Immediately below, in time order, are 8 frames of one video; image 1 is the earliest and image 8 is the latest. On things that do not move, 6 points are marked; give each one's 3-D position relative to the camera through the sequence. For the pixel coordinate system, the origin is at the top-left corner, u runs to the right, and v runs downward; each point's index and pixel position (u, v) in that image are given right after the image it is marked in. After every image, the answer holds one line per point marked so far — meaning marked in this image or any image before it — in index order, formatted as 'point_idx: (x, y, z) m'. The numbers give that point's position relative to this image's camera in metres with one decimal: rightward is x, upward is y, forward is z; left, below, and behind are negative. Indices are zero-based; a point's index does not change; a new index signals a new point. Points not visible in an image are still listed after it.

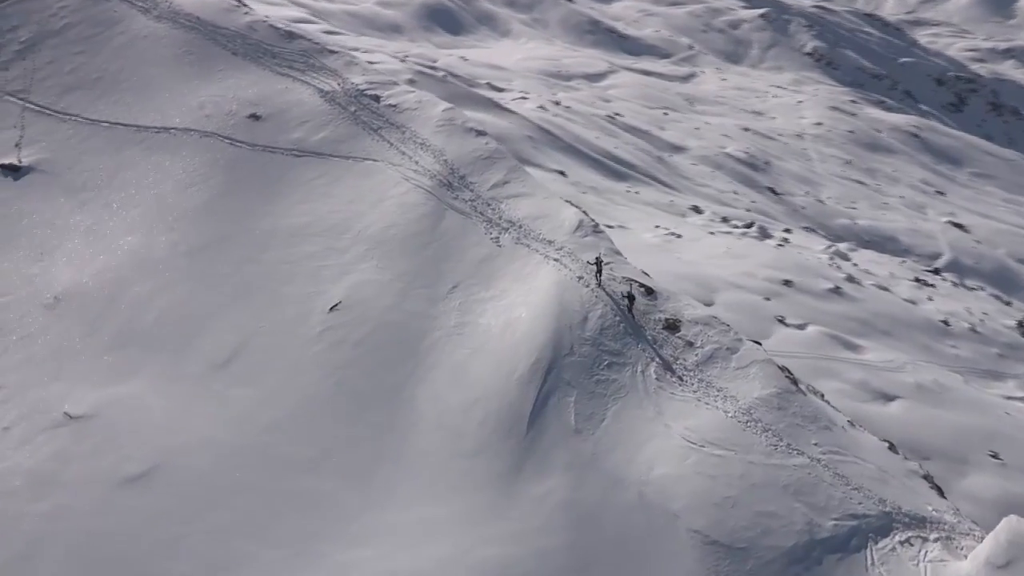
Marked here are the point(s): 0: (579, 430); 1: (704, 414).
0: (+1.0, -2.1, +14.9) m
1: (+3.0, -1.9, +15.3) m
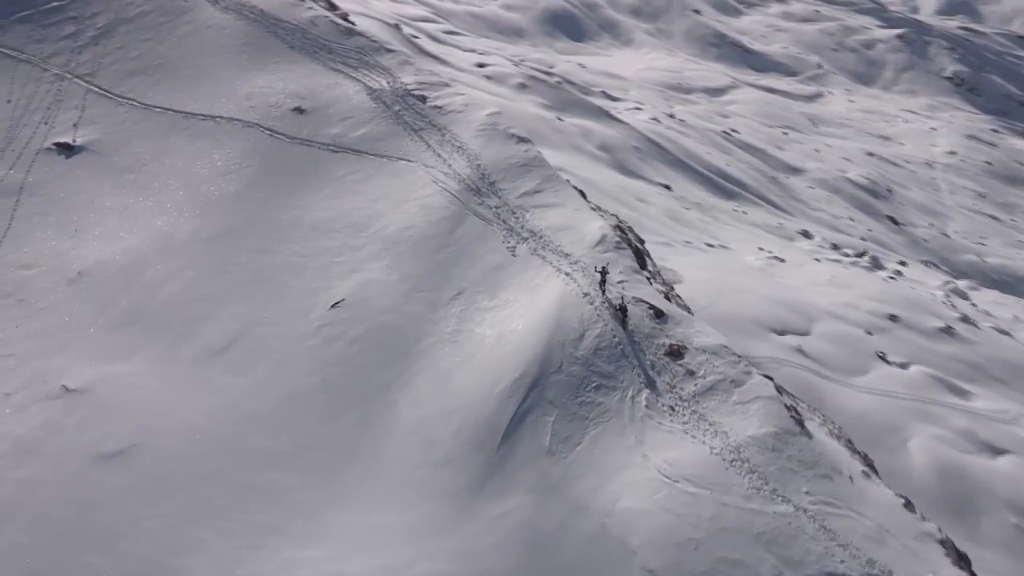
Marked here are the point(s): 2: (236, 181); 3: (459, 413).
0: (+0.6, -2.3, +14.4) m
1: (+2.6, -2.3, +14.5) m
2: (-5.0, +2.0, +19.0) m
3: (-0.8, -1.9, +15.0) m
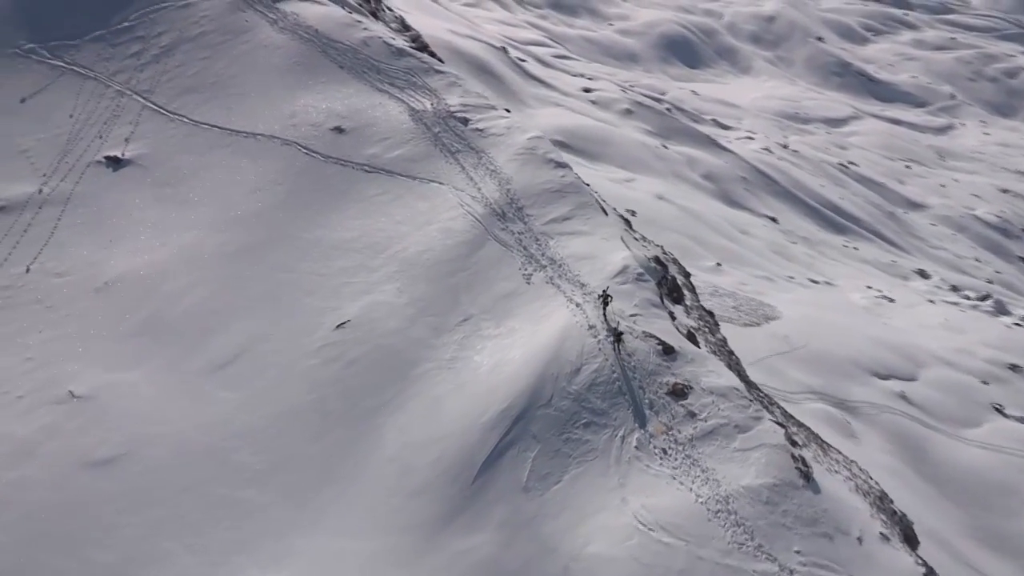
0: (+0.2, -2.8, +13.8) m
1: (+2.2, -2.8, +13.7) m
2: (-4.6, +1.7, +19.2) m
3: (-1.0, -2.2, +14.6) m
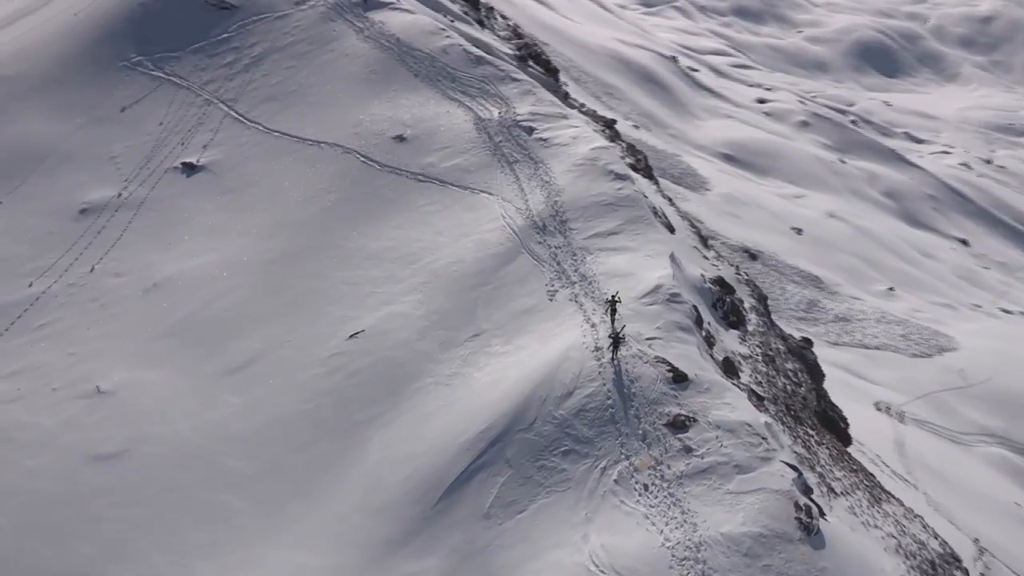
0: (-0.3, -3.0, +13.1) m
1: (+1.6, -3.1, +12.6) m
2: (-3.7, +1.6, +19.4) m
3: (-1.4, -2.4, +14.1) m
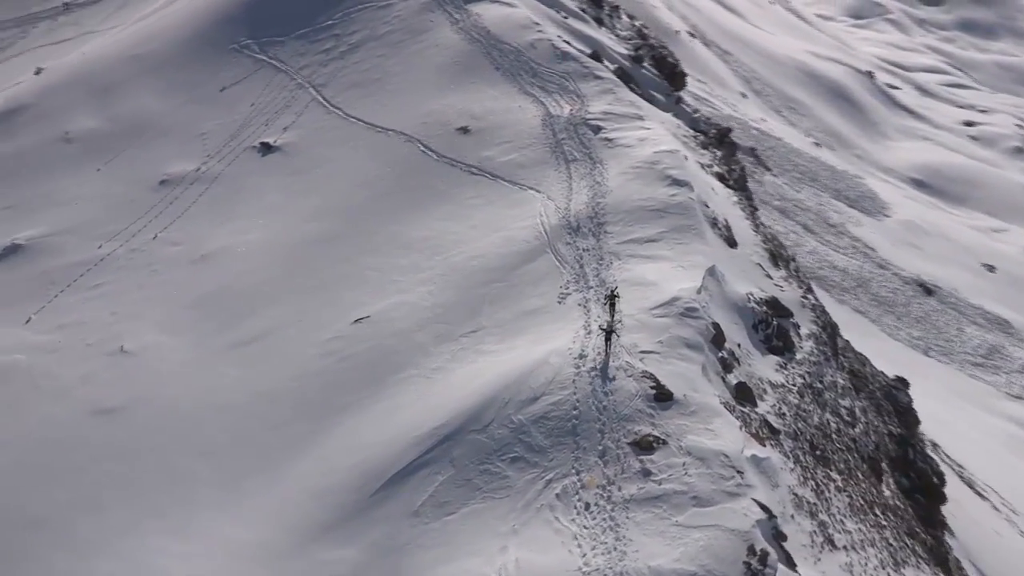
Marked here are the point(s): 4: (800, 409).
0: (-1.2, -2.9, +12.6) m
1: (+0.5, -3.2, +11.7) m
2: (-2.8, +1.9, +19.5) m
3: (-2.0, -2.2, +13.9) m
4: (+4.7, -2.0, +16.5) m
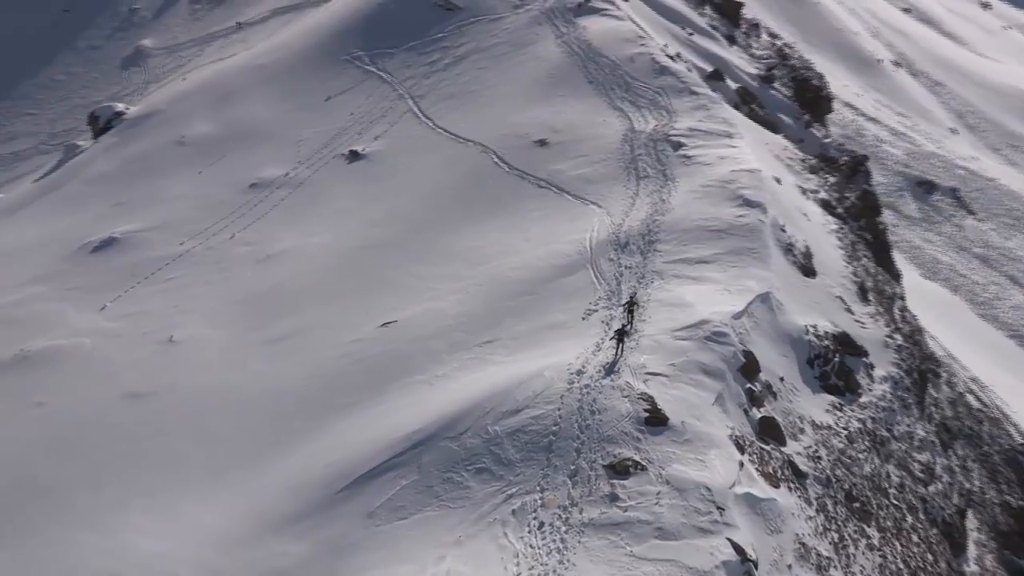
0: (-1.7, -2.8, +12.3) m
1: (-0.3, -3.2, +11.1) m
2: (-1.4, +1.7, +19.5) m
3: (-2.2, -2.2, +13.7) m
4: (+4.9, -2.5, +14.8) m
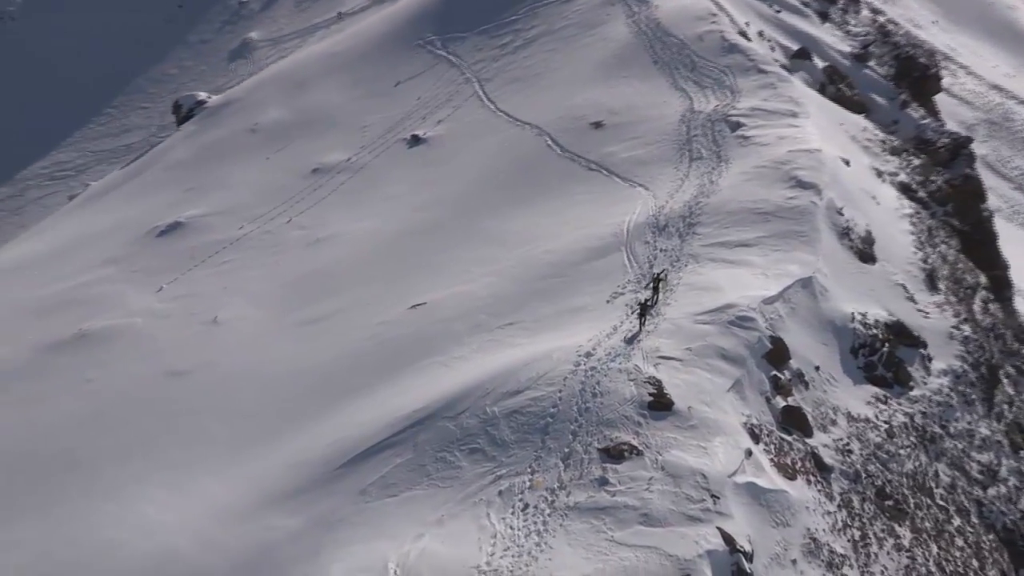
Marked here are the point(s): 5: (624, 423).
0: (-1.8, -2.5, +12.4) m
1: (-0.5, -2.9, +10.9) m
2: (-0.4, +2.0, +19.4) m
3: (-2.0, -1.9, +13.8) m
4: (+5.1, -2.2, +13.8) m
5: (+1.4, -1.7, +12.3) m
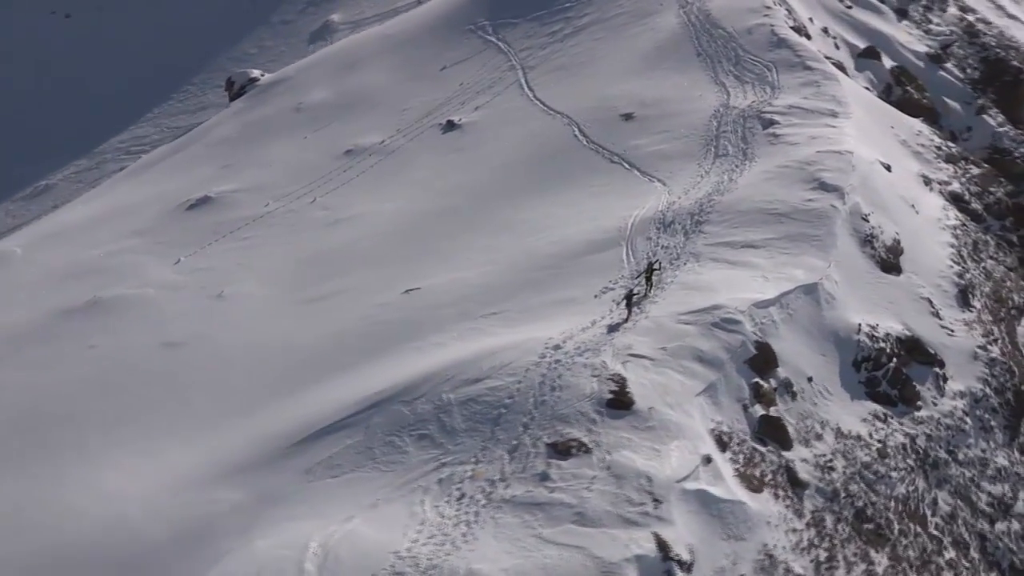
0: (-2.4, -2.2, +12.4) m
1: (-1.3, -2.7, +10.7) m
2: (+0.1, +2.2, +19.2) m
3: (-2.4, -1.6, +13.8) m
4: (+4.7, -2.4, +13.0) m
5: (+0.8, -1.6, +11.8) m
